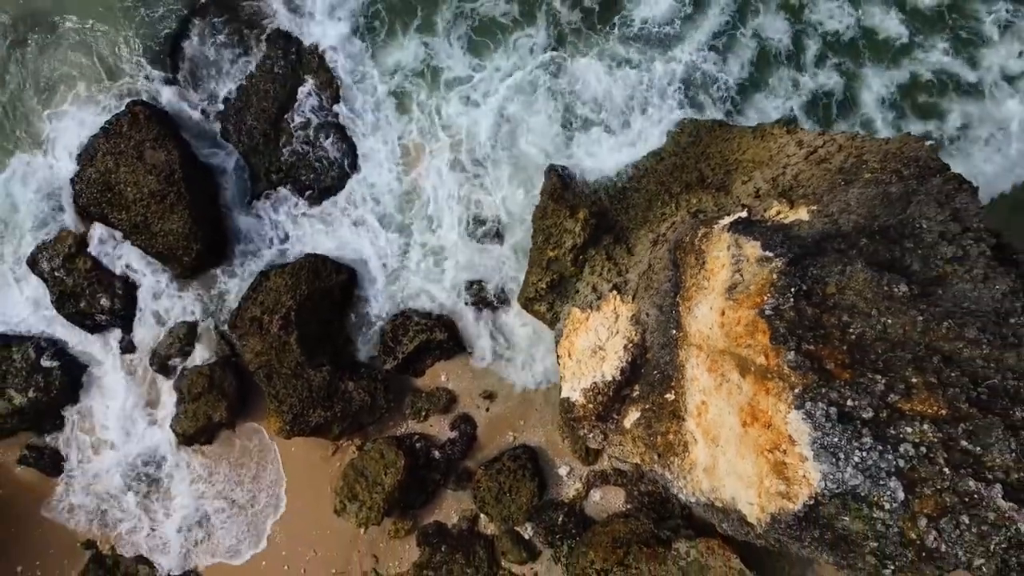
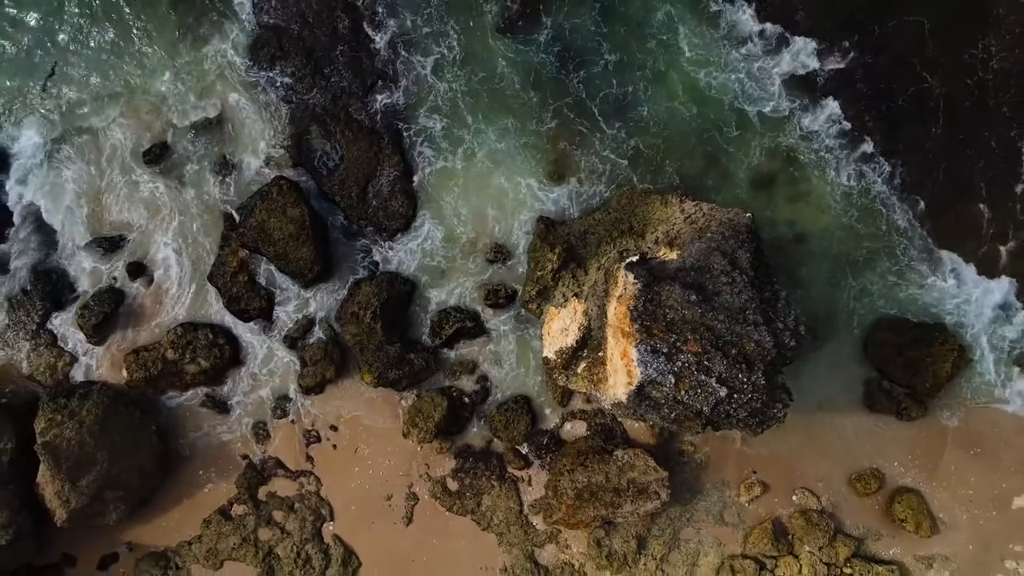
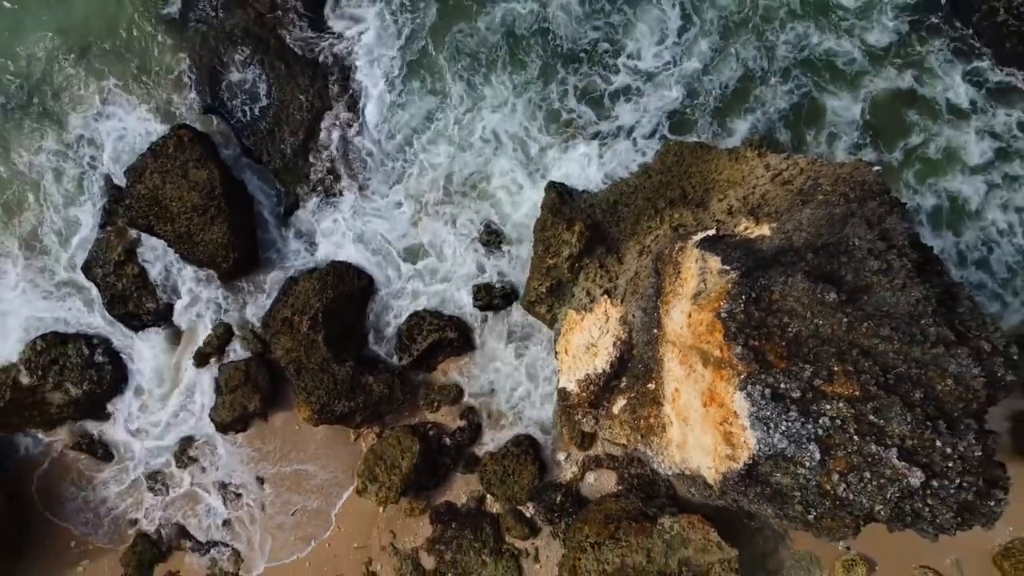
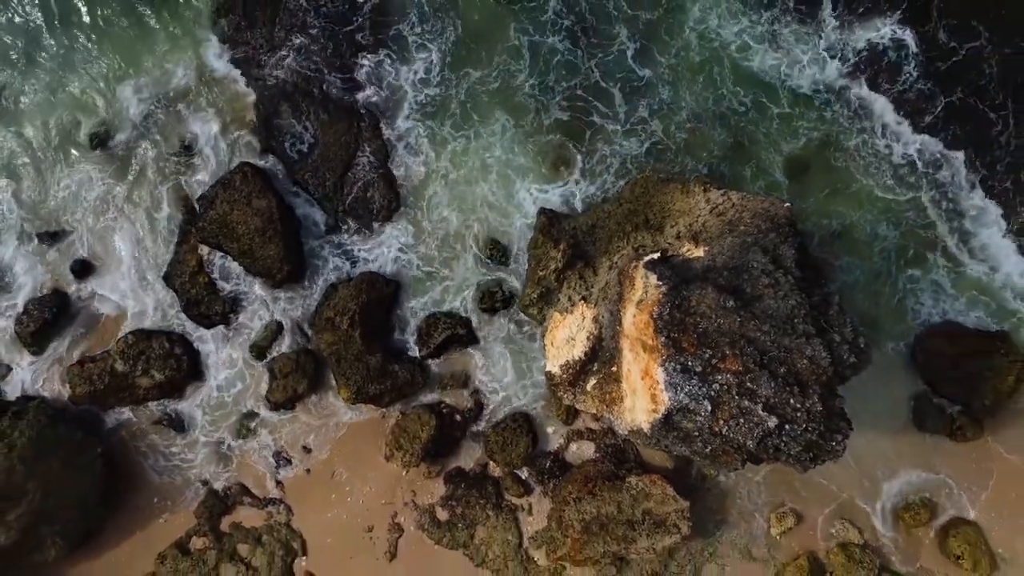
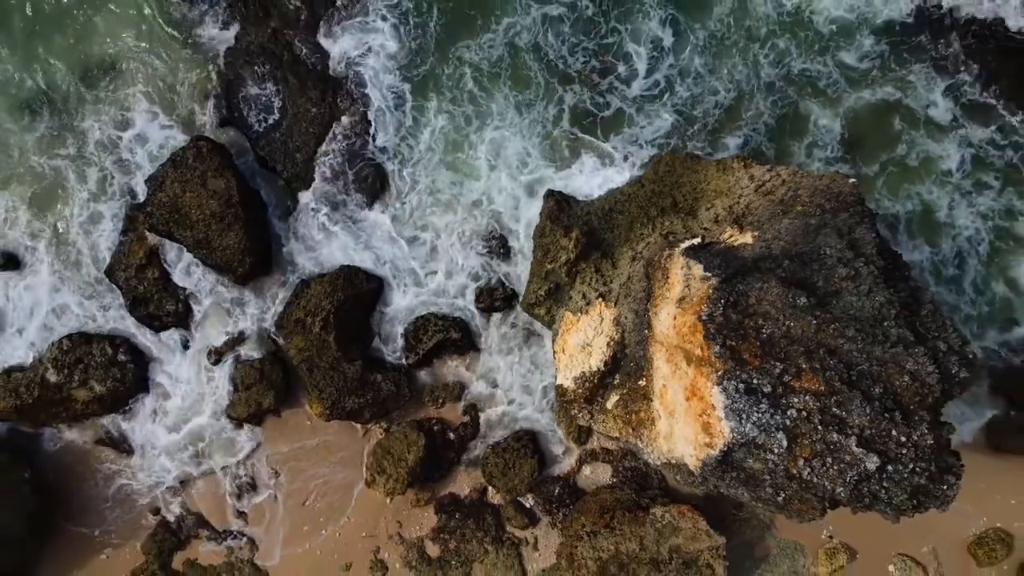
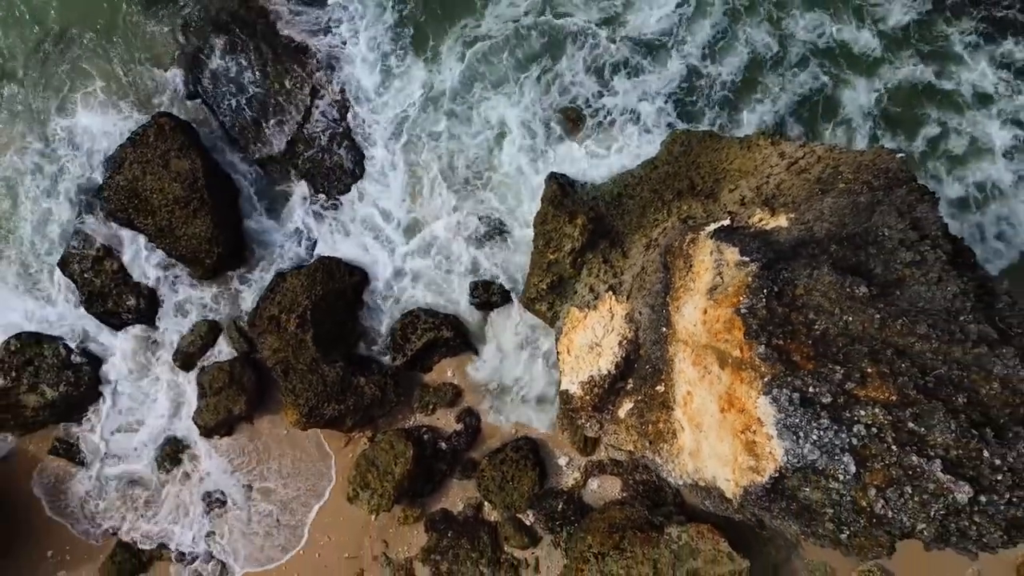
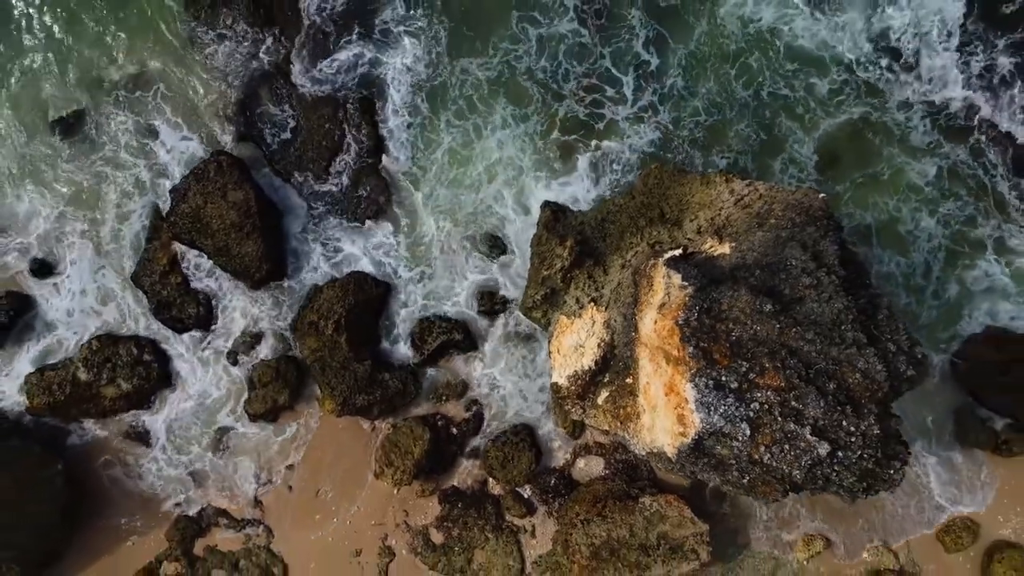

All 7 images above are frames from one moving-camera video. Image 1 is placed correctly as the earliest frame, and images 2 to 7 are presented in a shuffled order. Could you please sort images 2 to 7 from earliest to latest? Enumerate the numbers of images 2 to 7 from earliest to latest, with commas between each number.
6, 3, 5, 7, 4, 2
